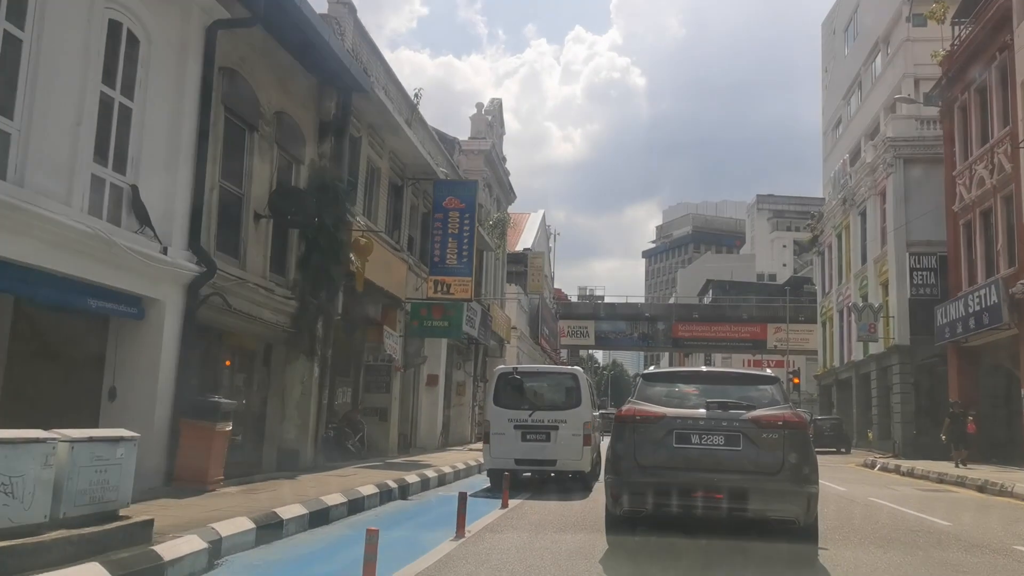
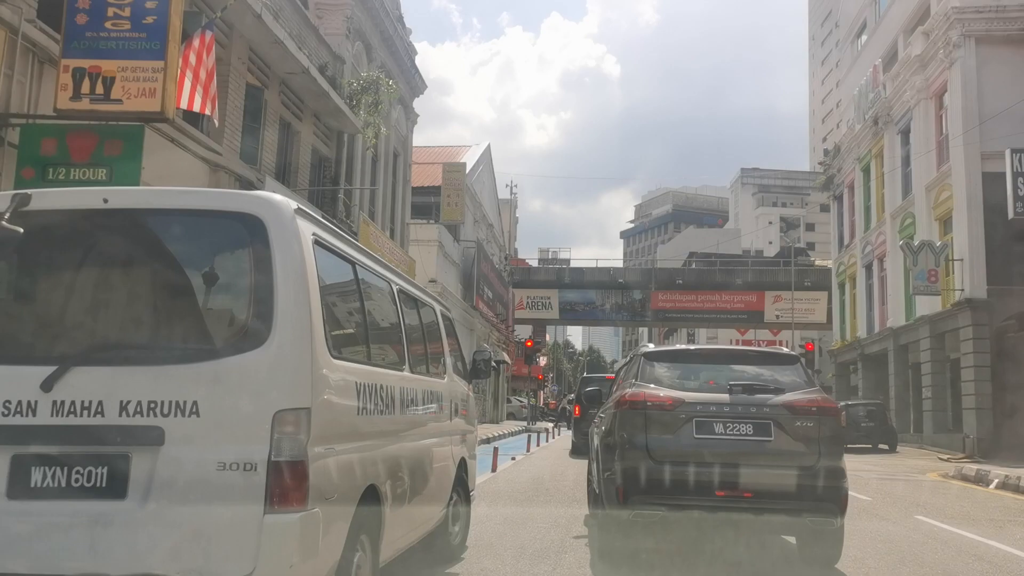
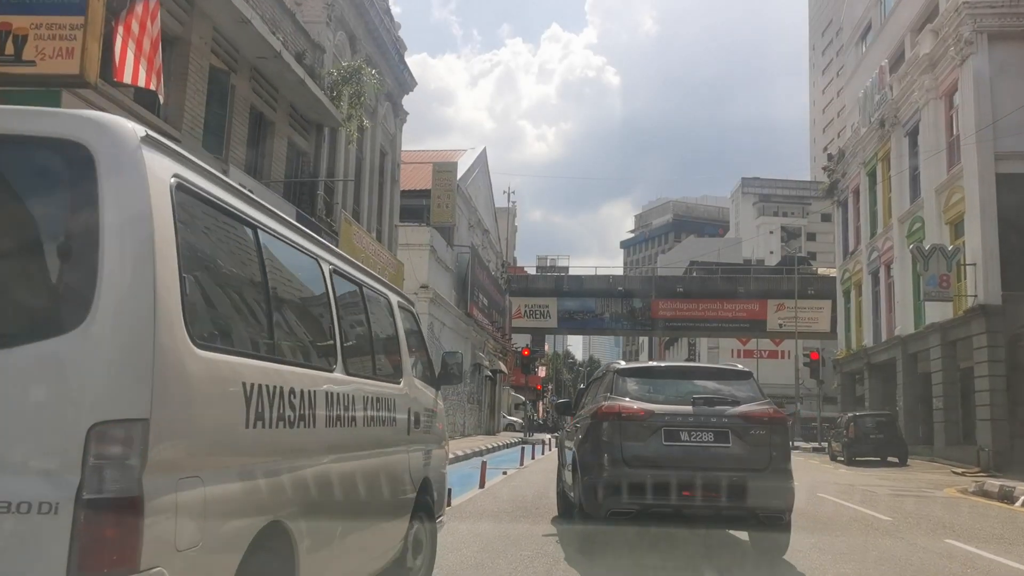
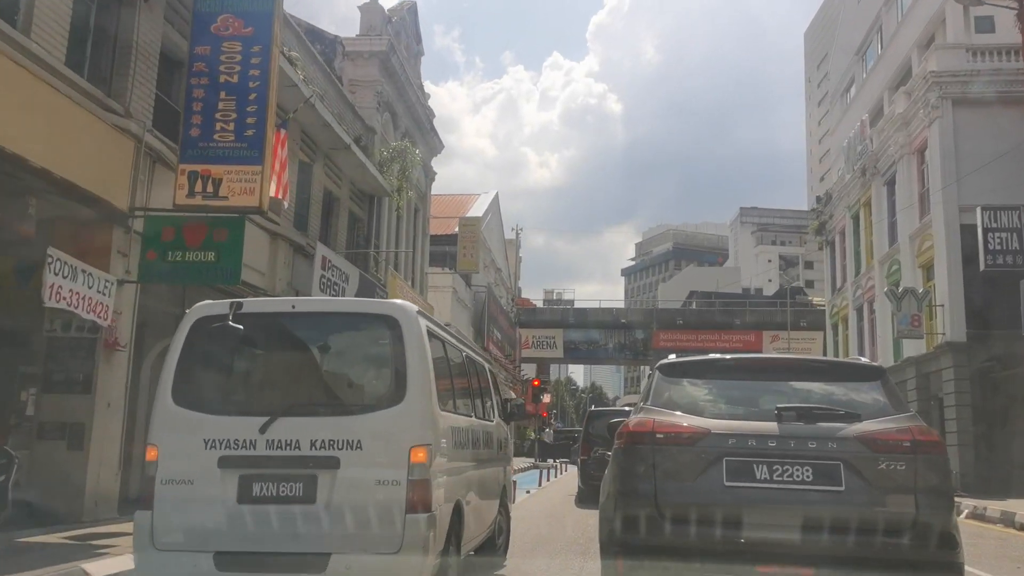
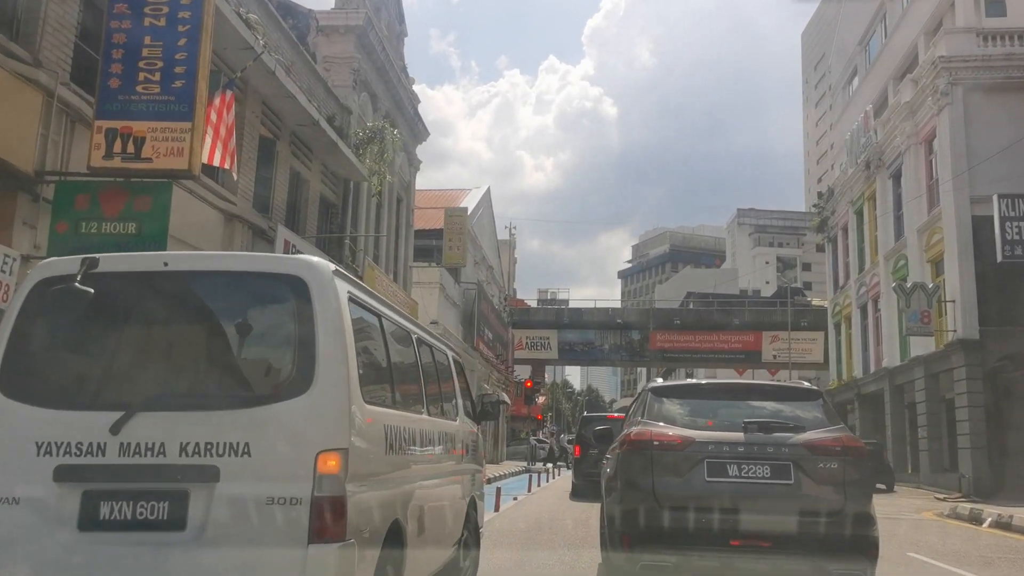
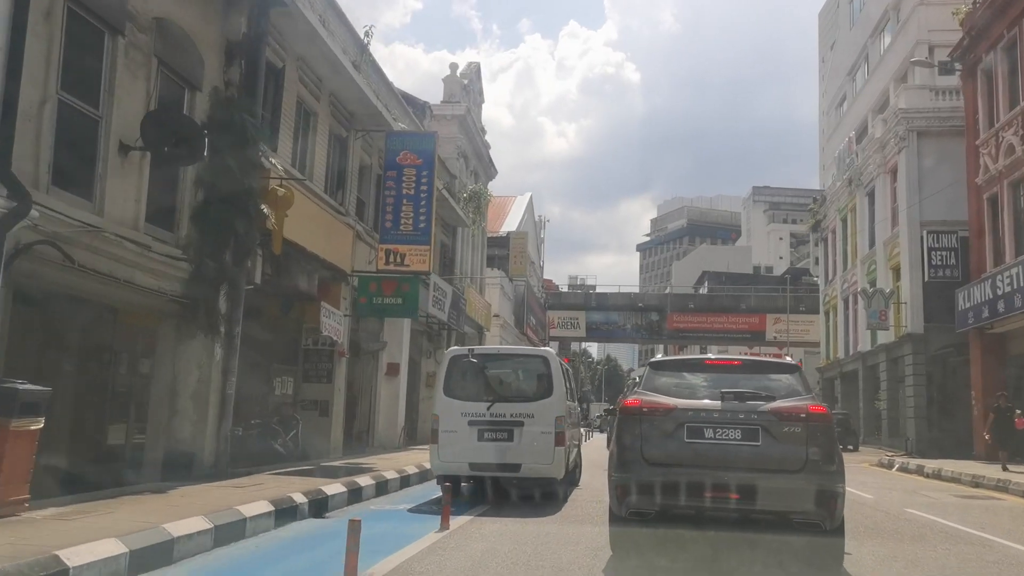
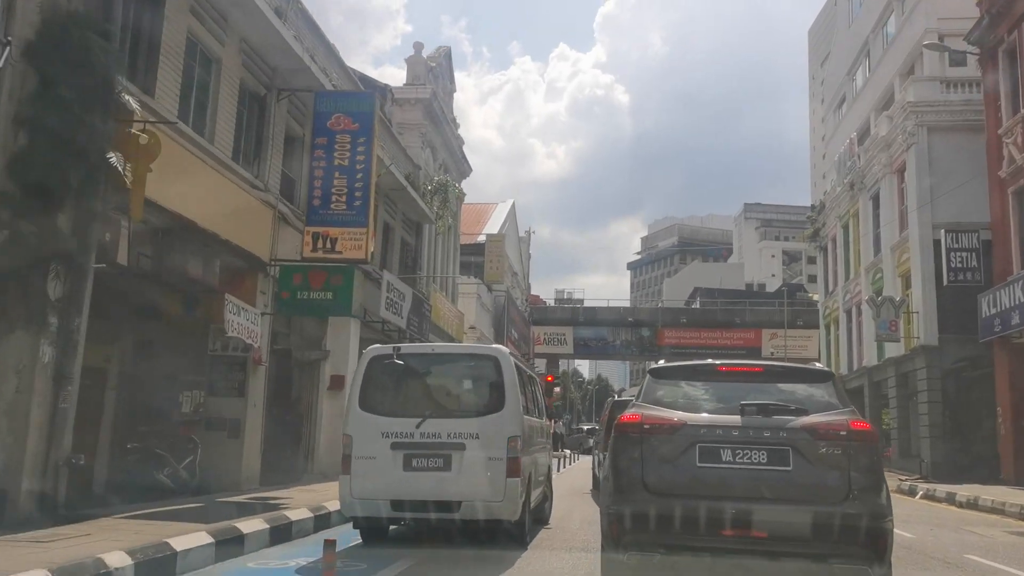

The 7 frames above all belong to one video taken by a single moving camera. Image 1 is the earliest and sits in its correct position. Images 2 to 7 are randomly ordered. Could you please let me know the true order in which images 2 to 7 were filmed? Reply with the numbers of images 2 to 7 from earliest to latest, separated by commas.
6, 7, 4, 5, 2, 3
